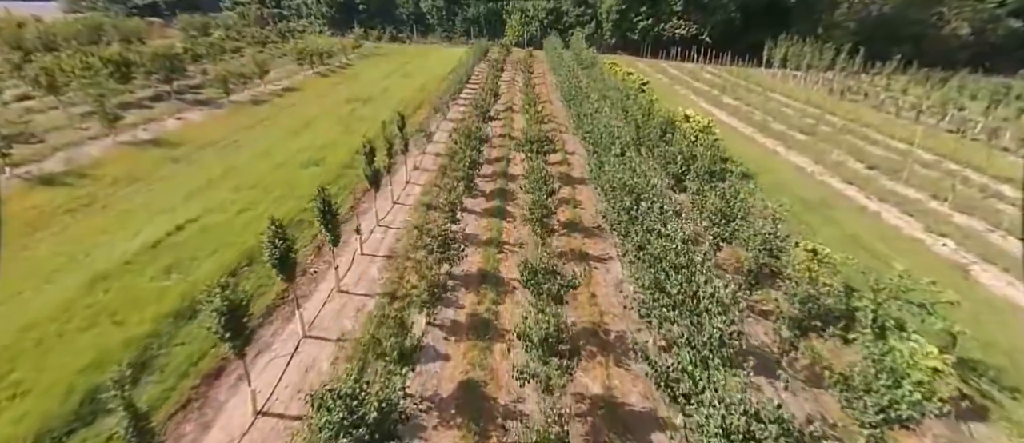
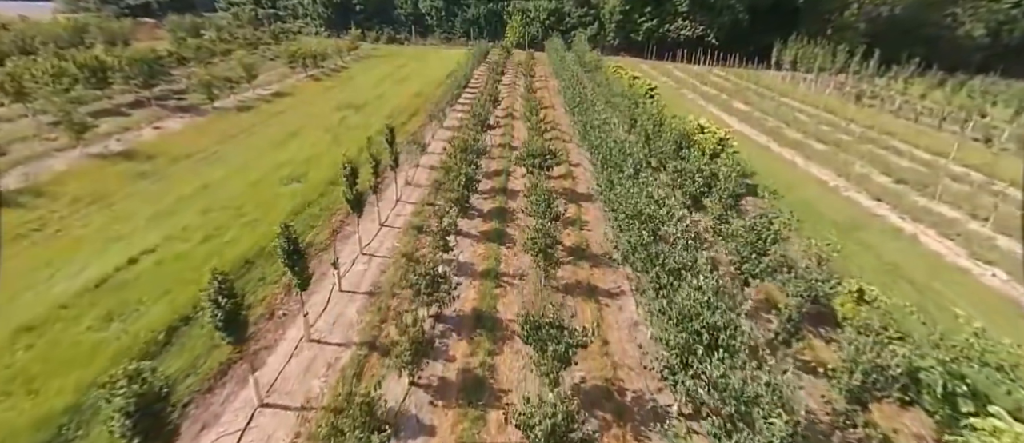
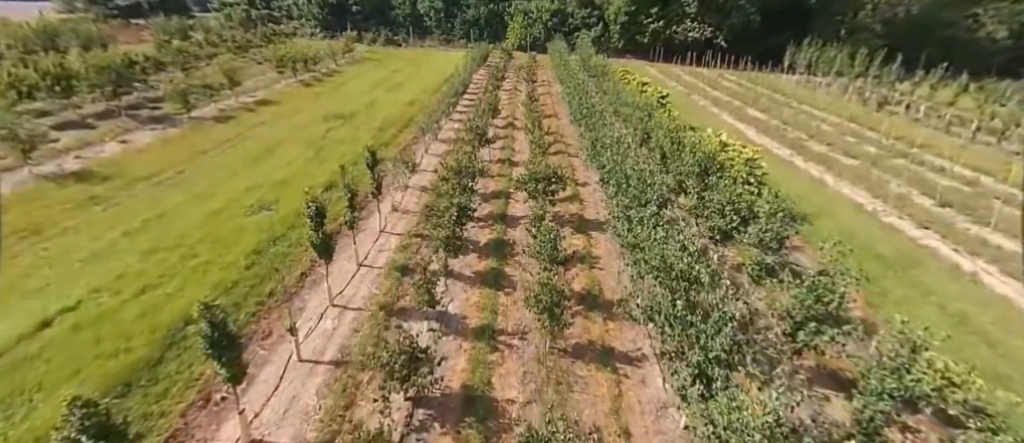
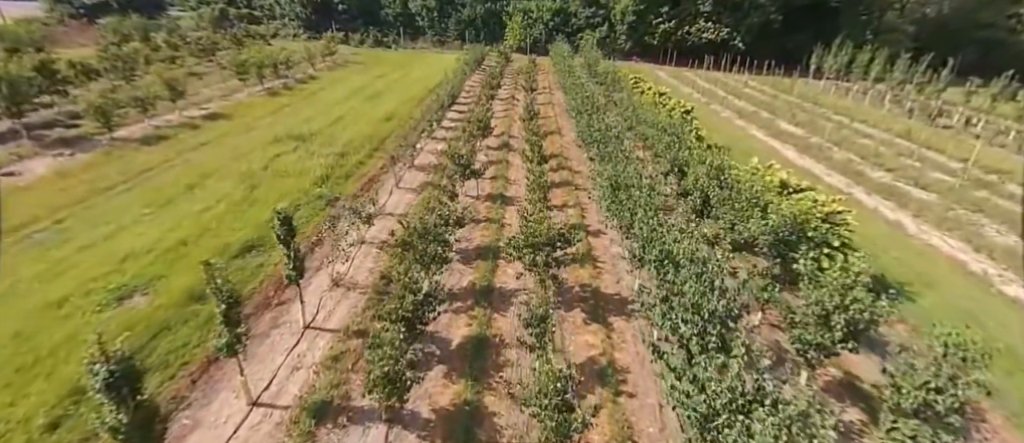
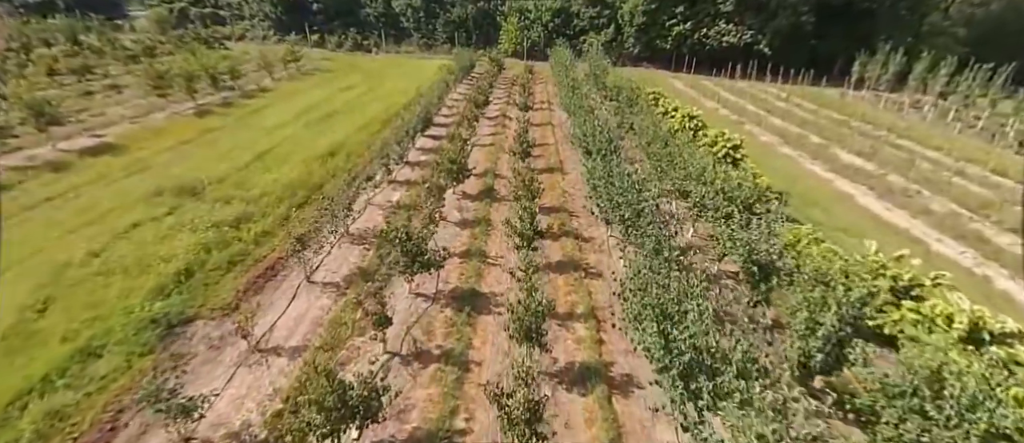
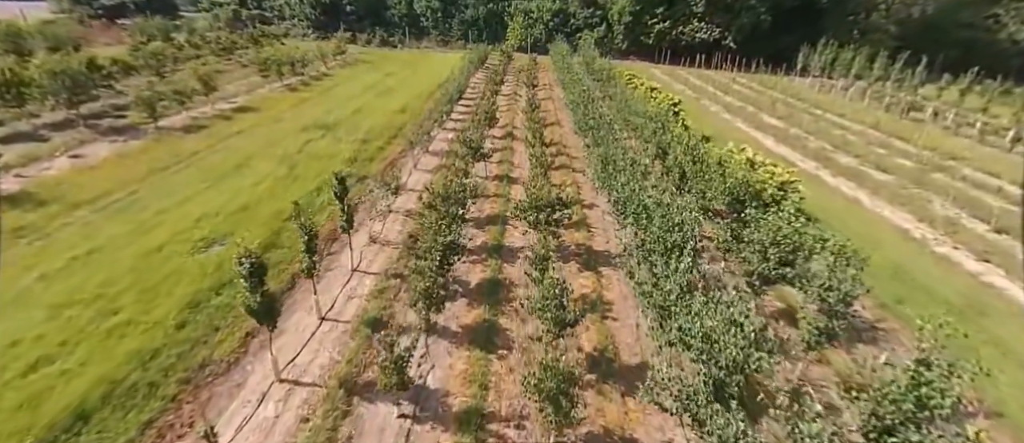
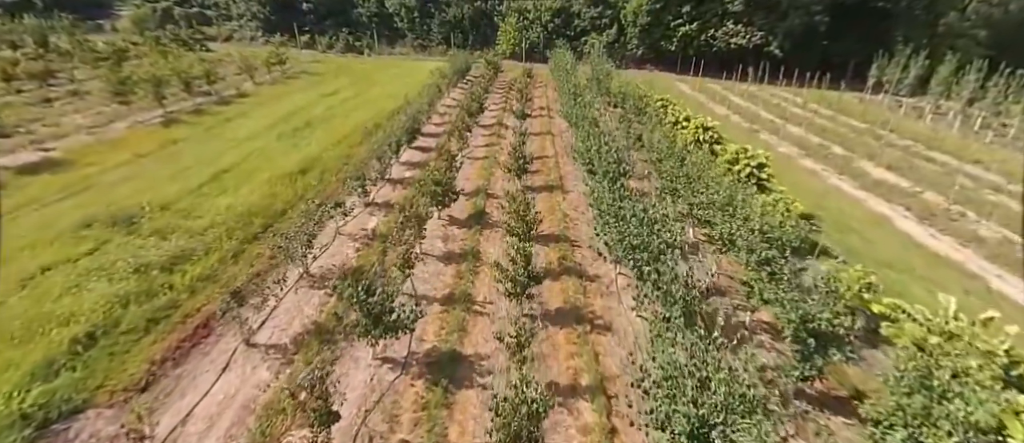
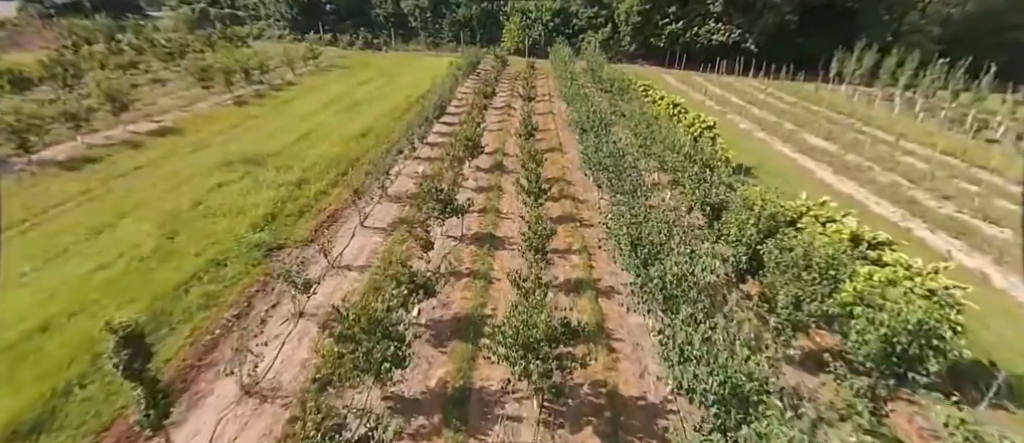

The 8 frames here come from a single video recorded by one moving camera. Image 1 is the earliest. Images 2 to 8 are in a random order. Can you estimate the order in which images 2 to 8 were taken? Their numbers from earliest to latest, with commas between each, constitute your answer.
2, 3, 6, 4, 8, 5, 7
